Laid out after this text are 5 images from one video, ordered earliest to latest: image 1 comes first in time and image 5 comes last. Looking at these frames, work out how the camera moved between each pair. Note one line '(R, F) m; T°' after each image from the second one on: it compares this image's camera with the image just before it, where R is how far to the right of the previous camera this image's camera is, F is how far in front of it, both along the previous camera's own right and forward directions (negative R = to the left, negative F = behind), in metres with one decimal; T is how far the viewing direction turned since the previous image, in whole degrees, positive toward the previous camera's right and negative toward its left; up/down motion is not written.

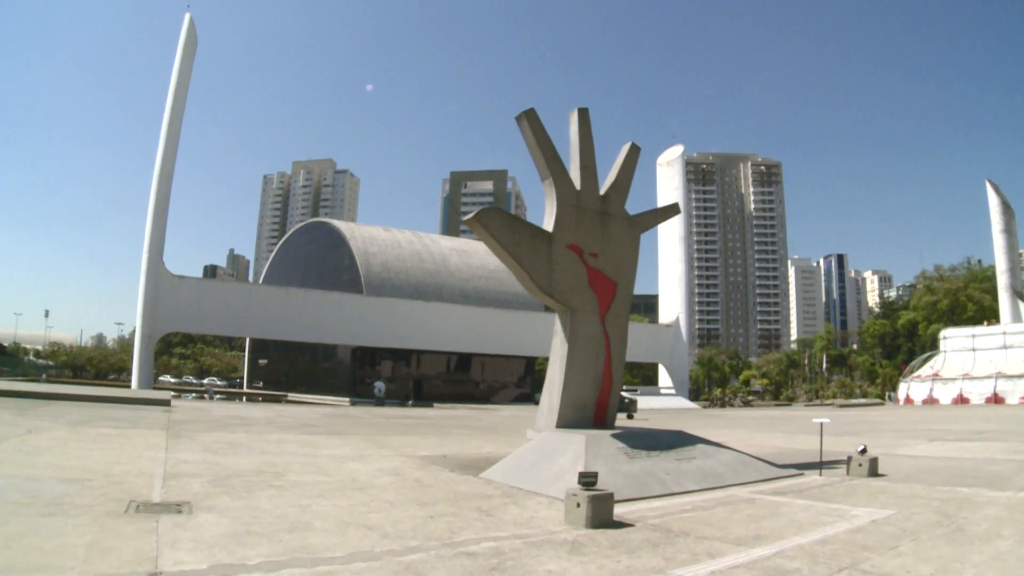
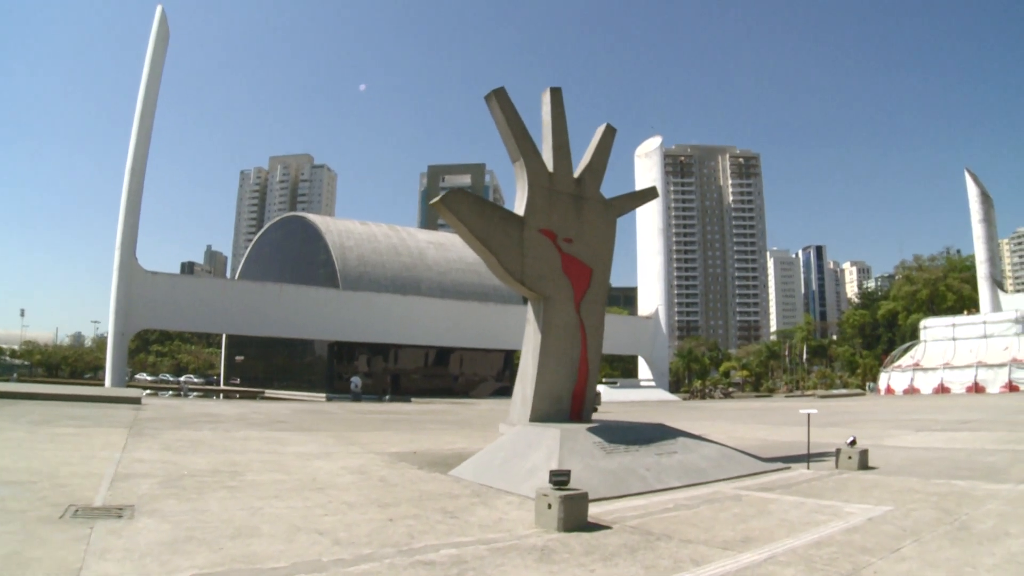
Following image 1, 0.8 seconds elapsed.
(+0.1, +0.5) m; +2°
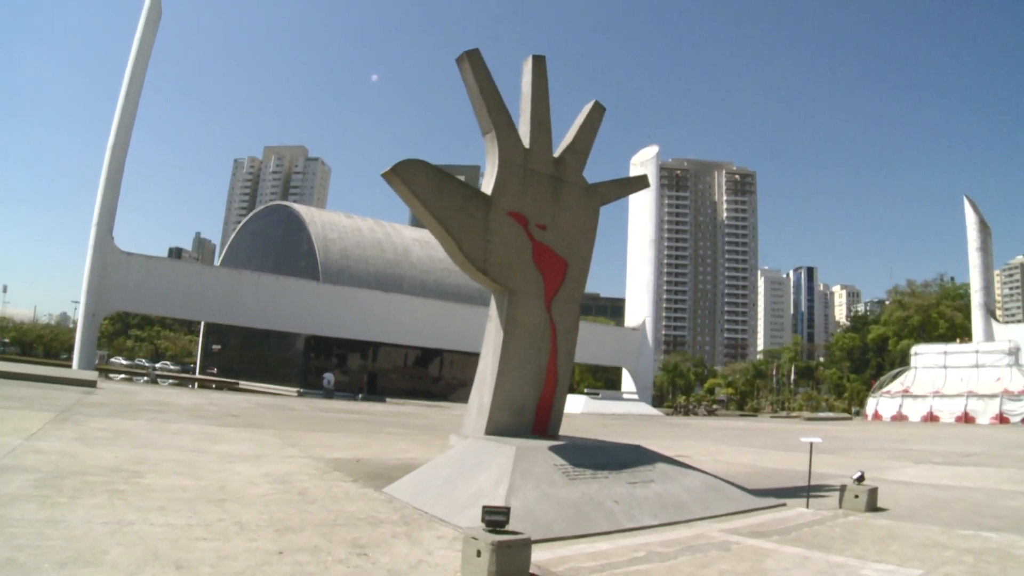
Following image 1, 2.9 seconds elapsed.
(+0.3, +1.2) m; +1°
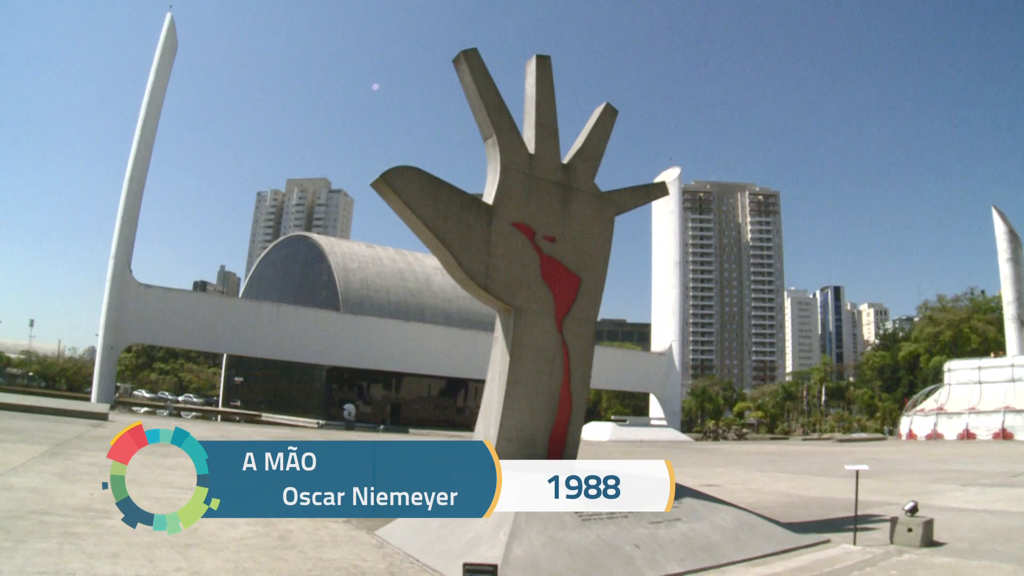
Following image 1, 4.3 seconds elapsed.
(+0.2, +0.7) m; -2°
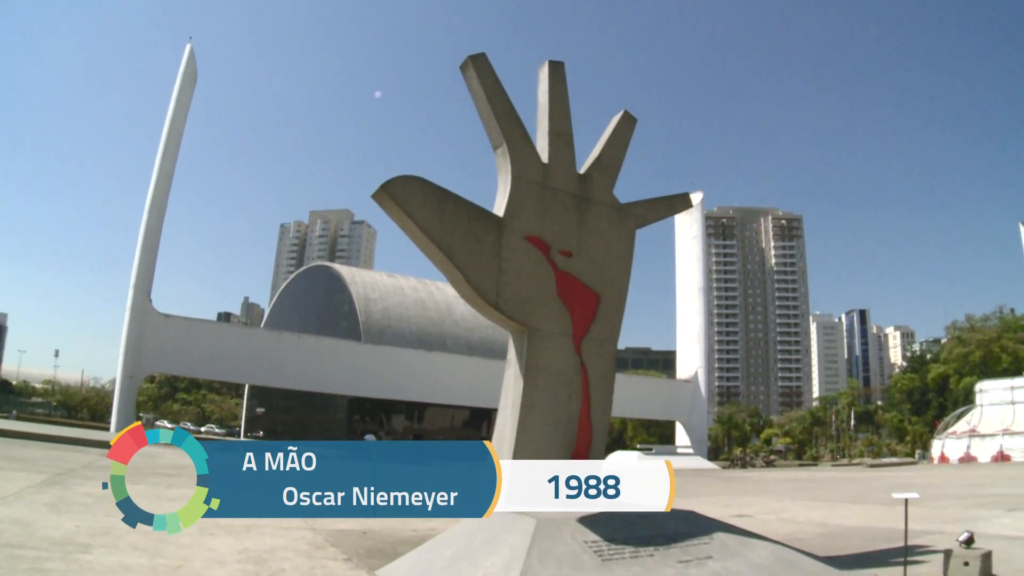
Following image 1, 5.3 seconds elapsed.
(+0.1, +0.5) m; -2°
